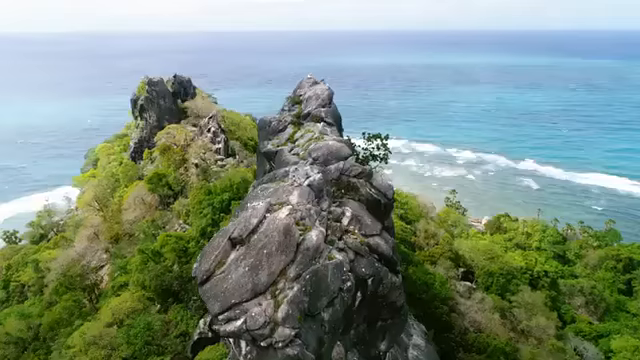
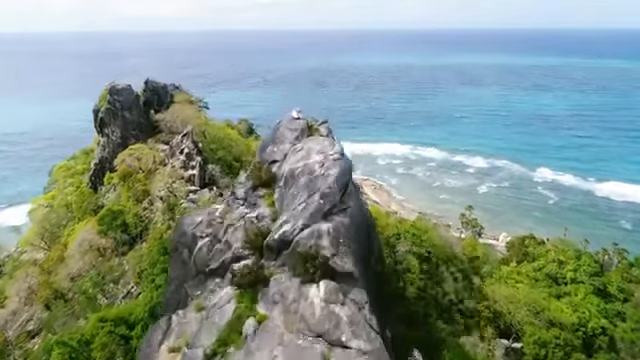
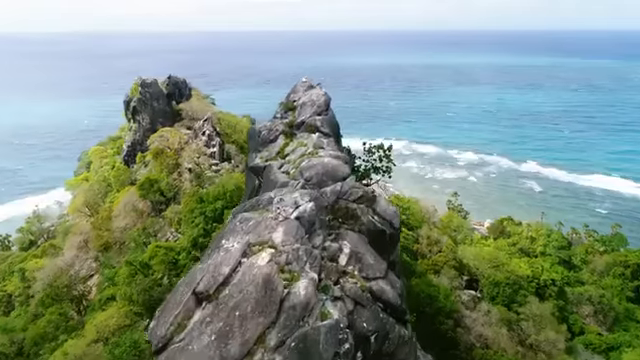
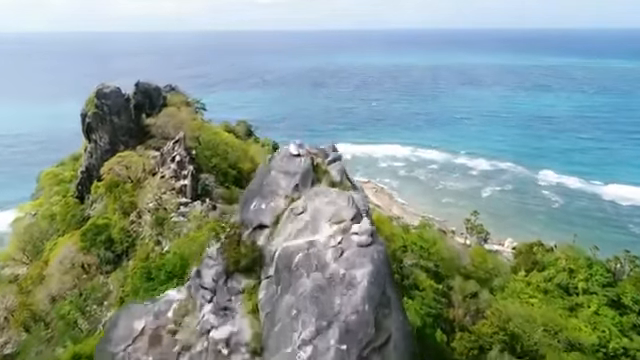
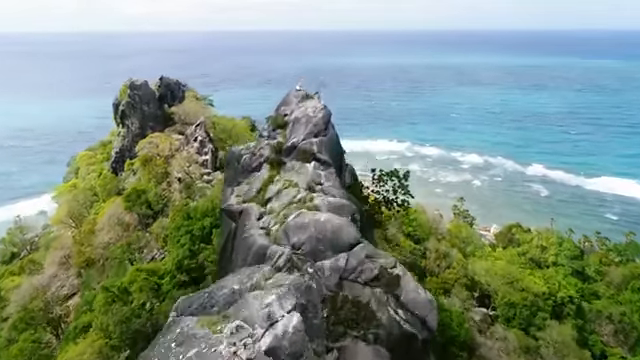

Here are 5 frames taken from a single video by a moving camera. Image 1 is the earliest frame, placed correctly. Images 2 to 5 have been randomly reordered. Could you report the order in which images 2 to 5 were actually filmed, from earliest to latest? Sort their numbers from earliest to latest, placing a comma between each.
3, 5, 2, 4
